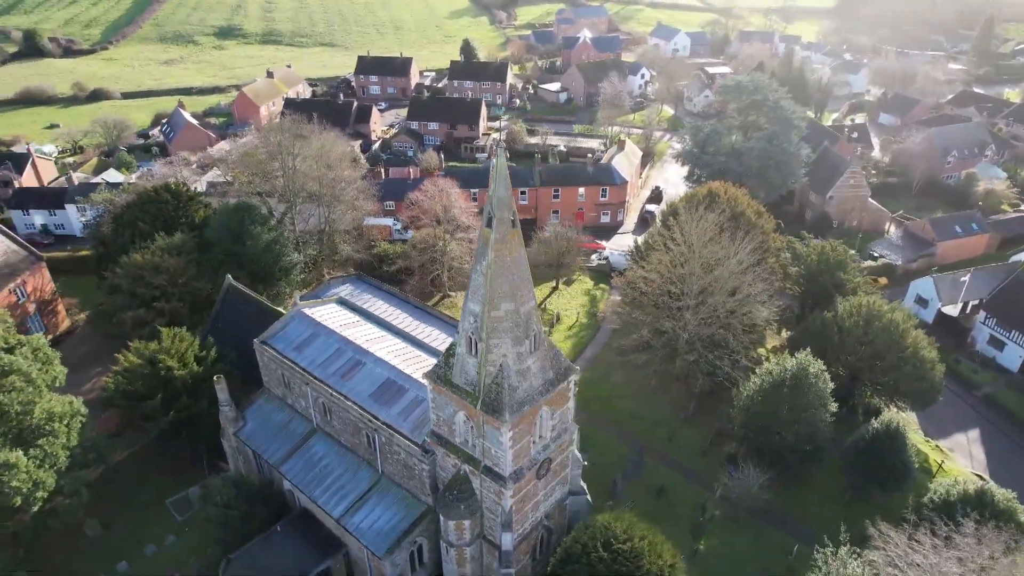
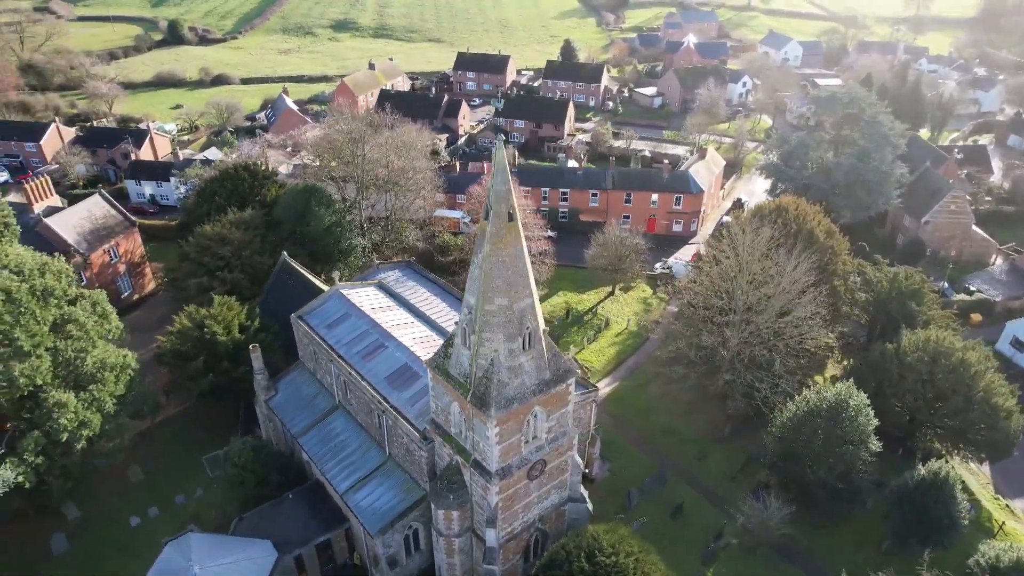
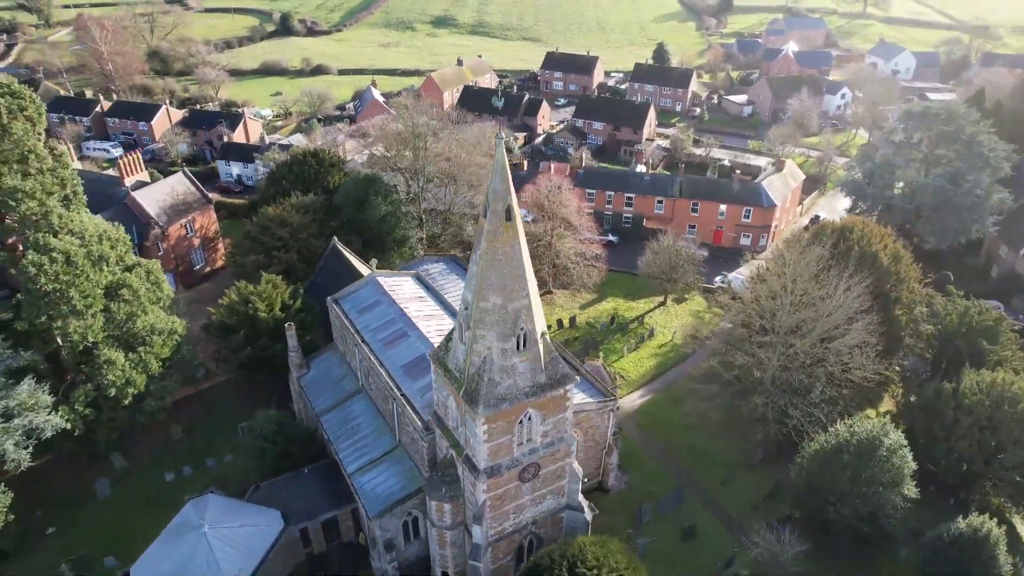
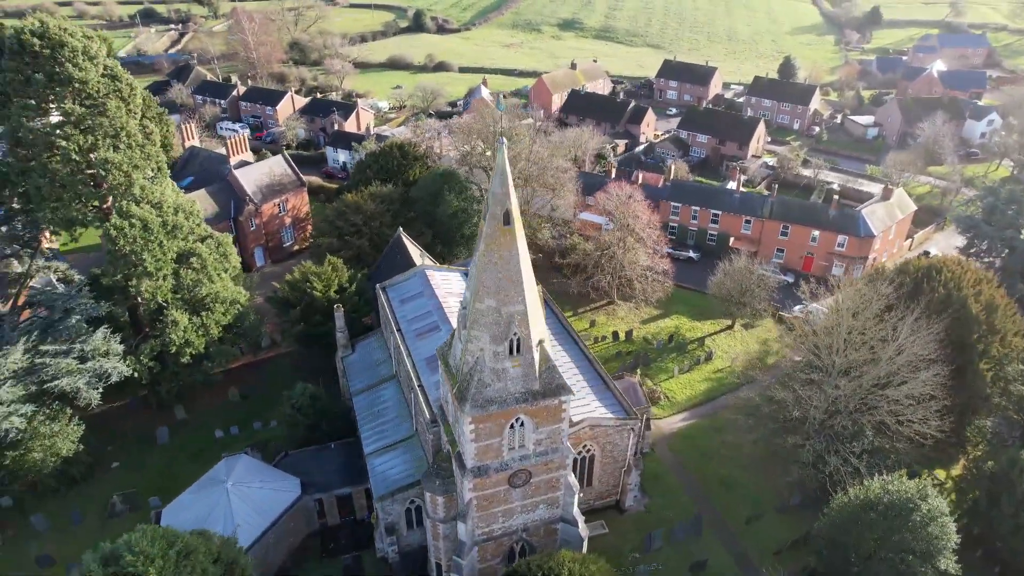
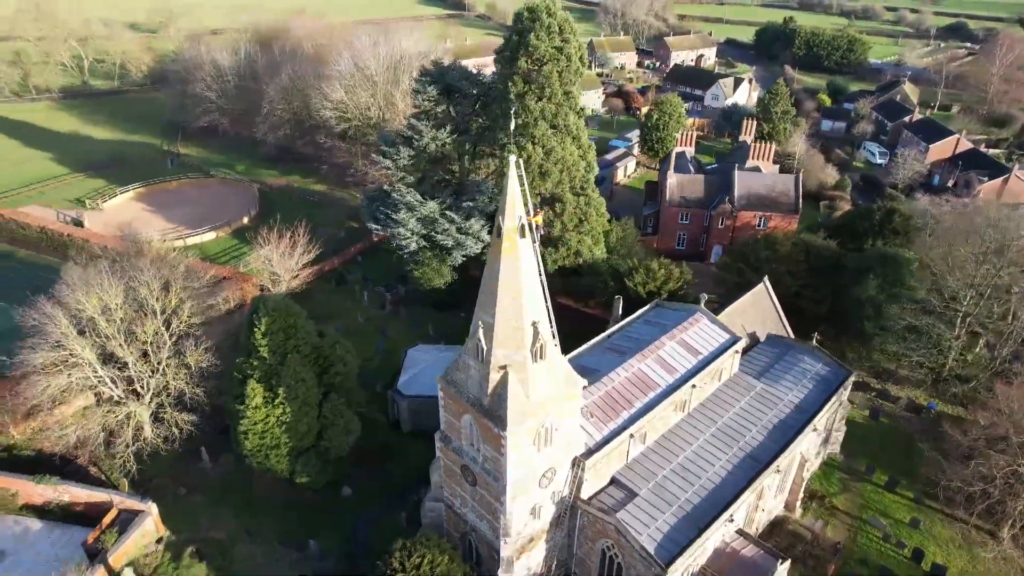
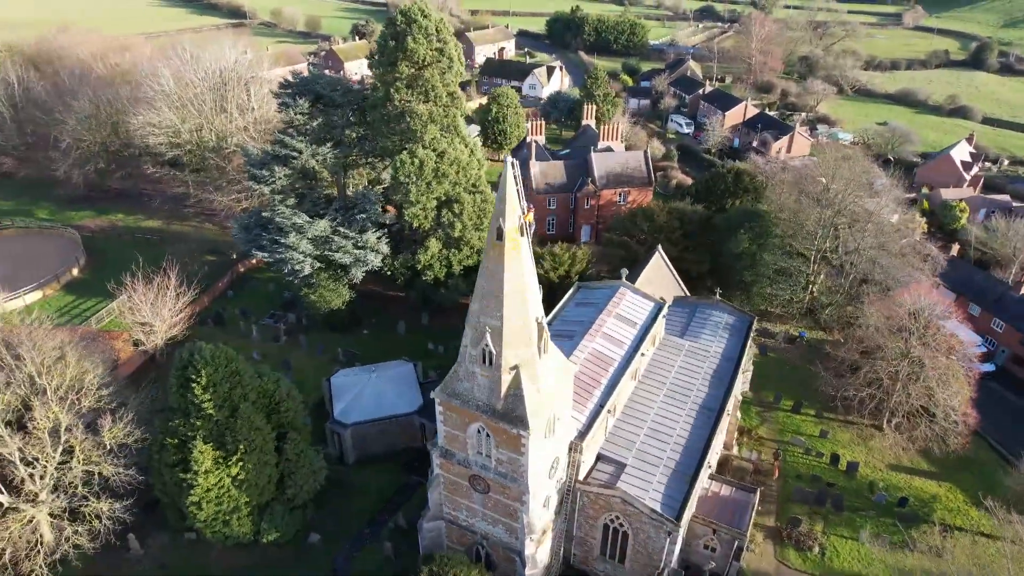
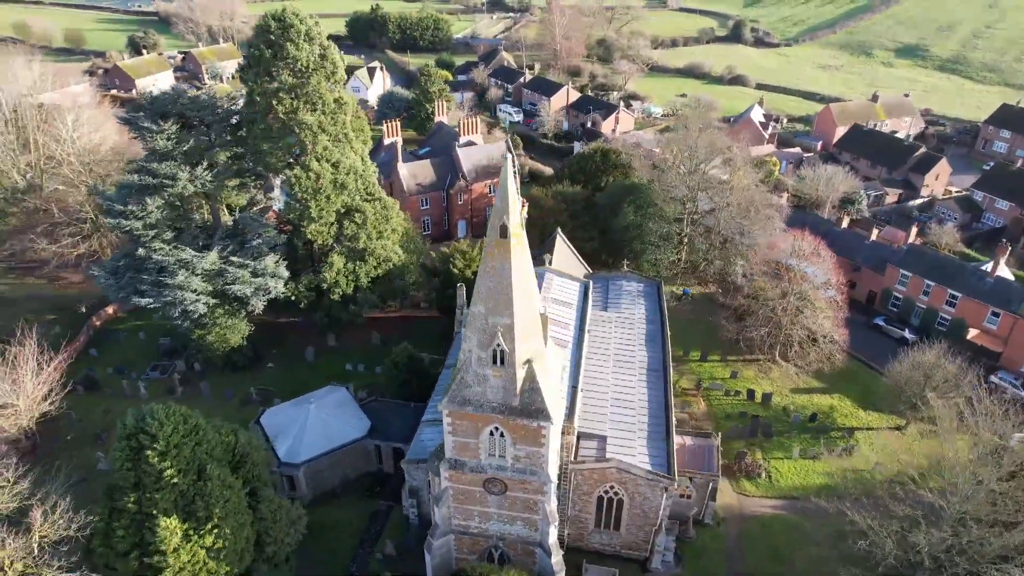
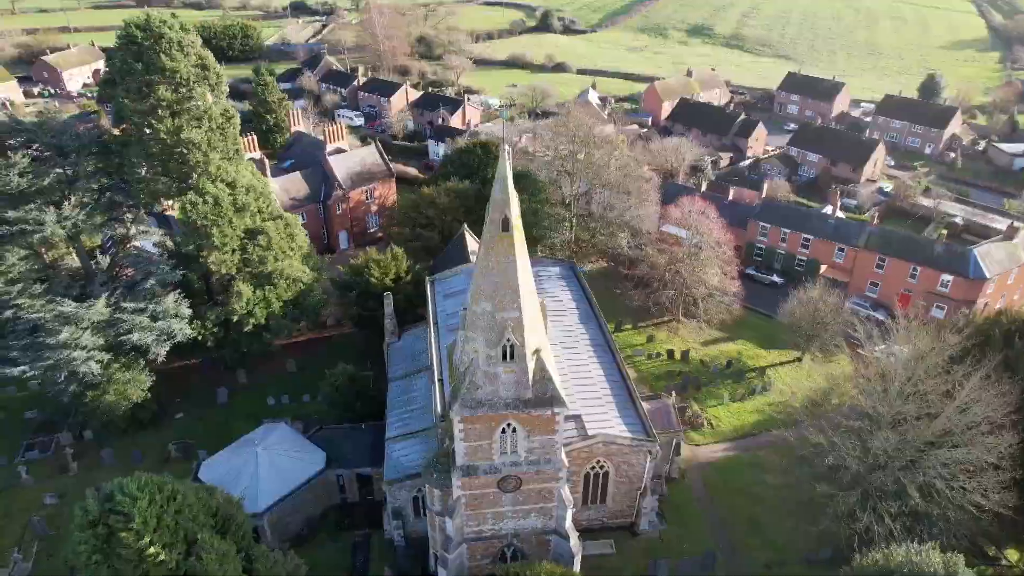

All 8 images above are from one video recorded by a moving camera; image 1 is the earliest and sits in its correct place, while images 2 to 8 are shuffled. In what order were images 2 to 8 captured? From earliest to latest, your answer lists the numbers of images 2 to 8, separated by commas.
2, 3, 4, 8, 7, 6, 5
